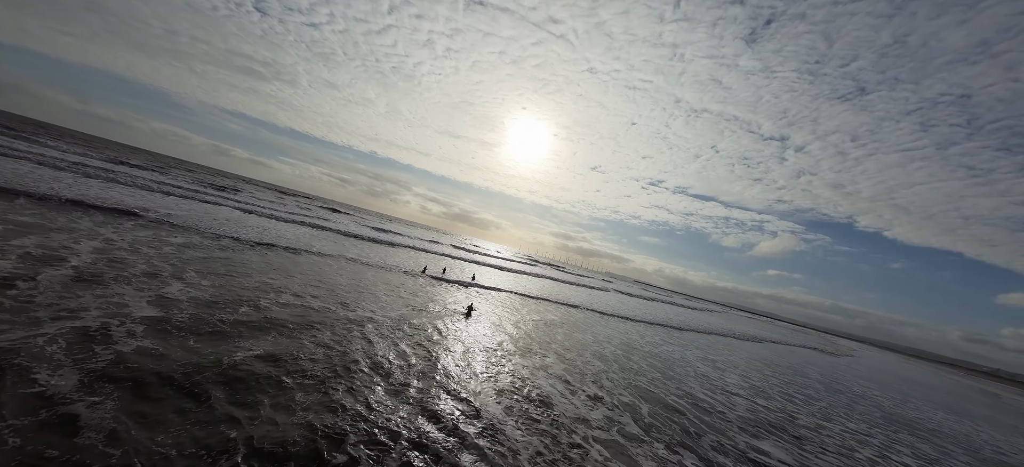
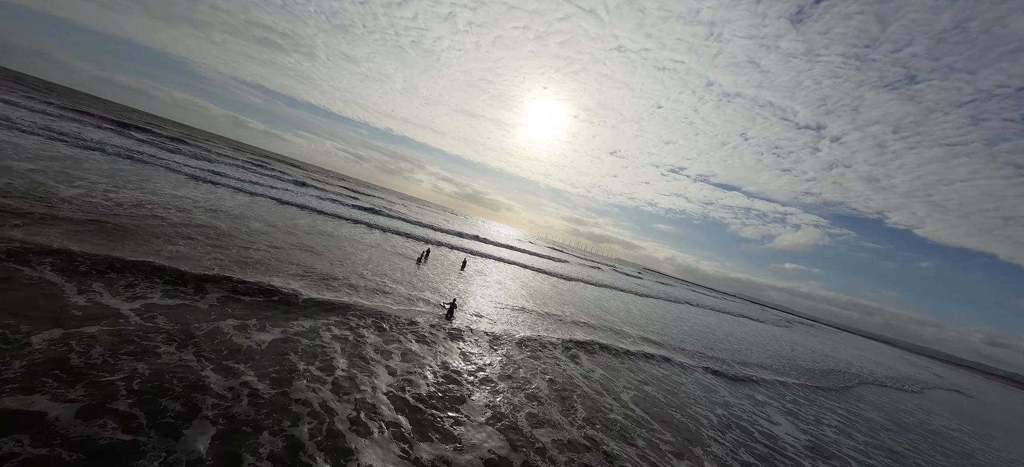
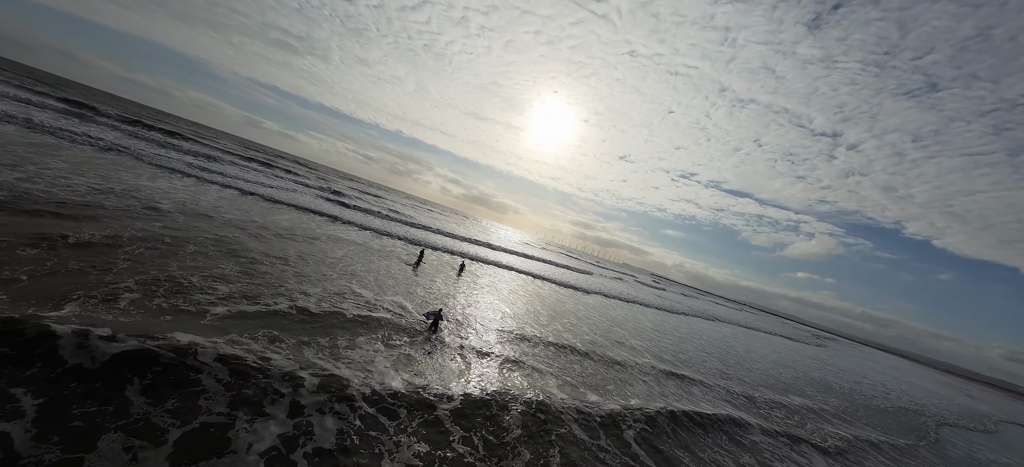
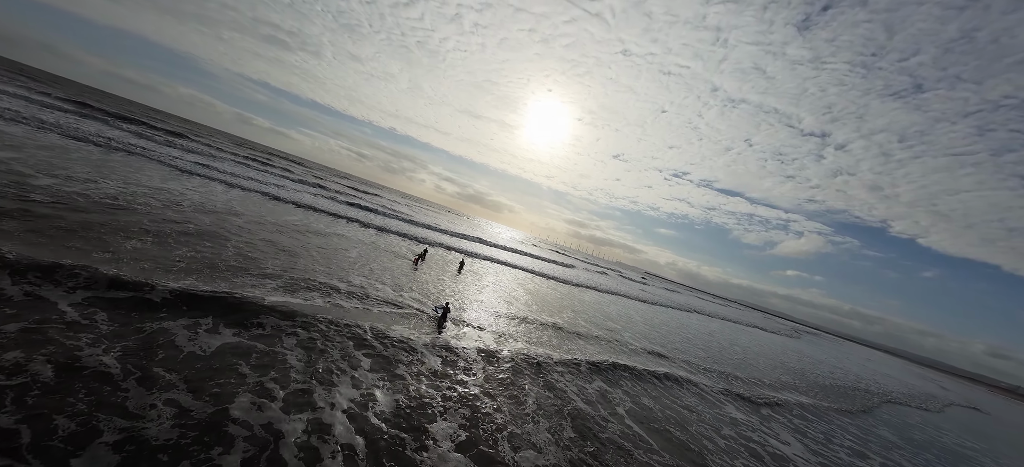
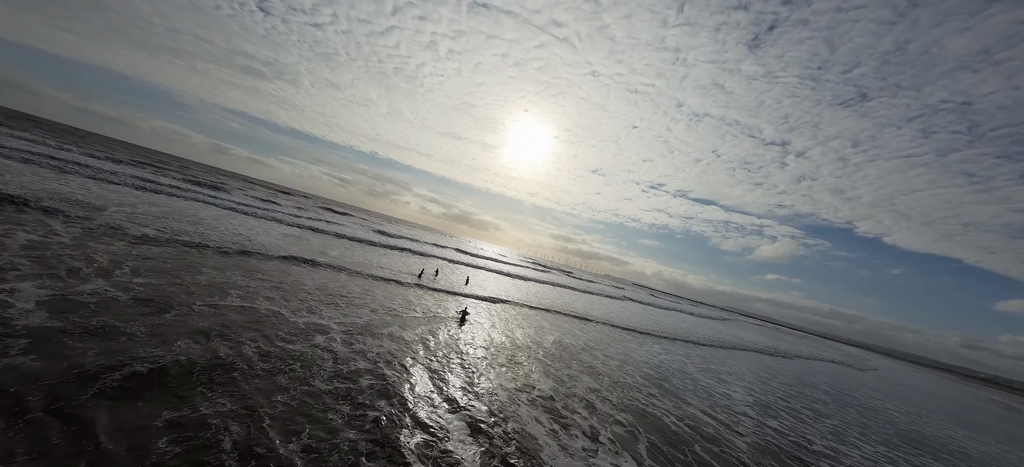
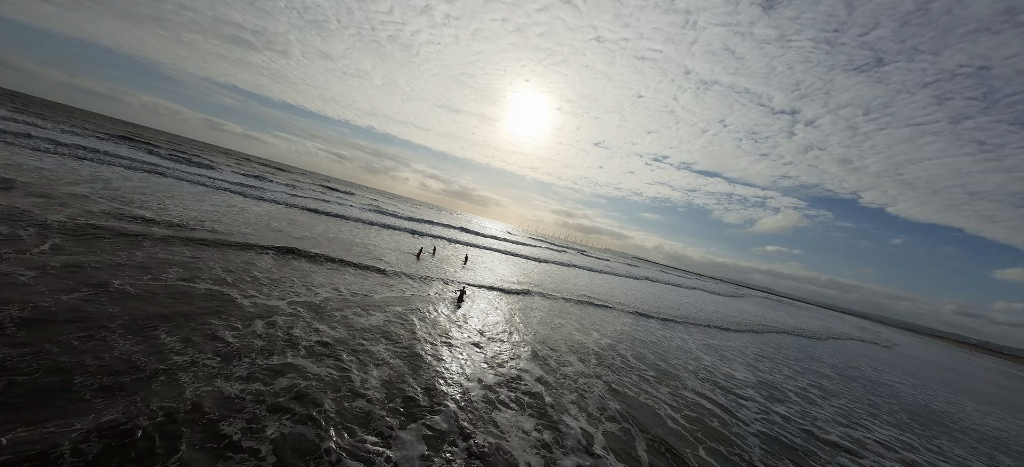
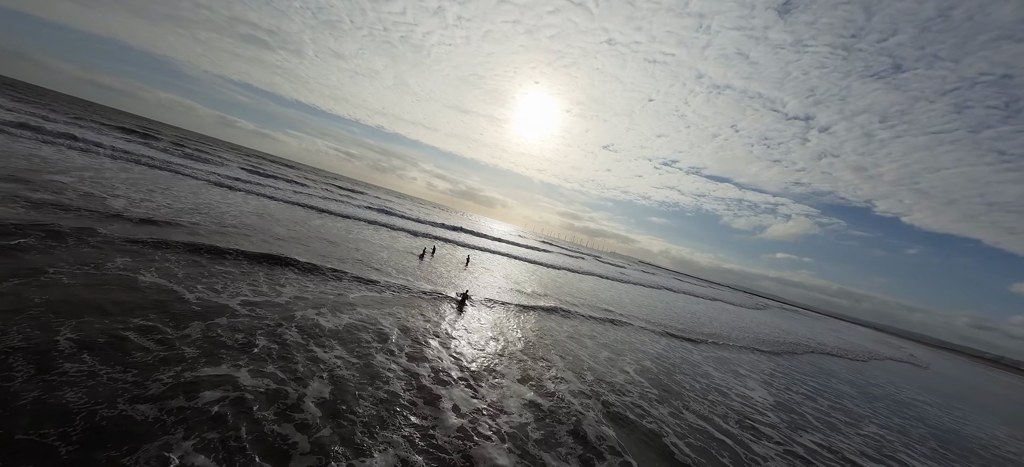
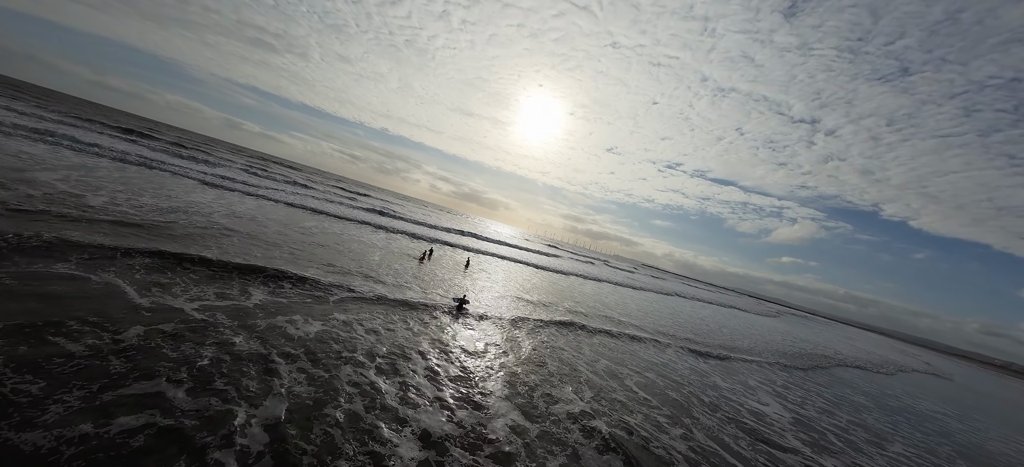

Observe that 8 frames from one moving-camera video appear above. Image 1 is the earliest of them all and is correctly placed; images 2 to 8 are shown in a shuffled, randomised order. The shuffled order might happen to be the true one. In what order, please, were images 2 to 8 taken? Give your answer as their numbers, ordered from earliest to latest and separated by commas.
5, 6, 7, 8, 2, 4, 3
